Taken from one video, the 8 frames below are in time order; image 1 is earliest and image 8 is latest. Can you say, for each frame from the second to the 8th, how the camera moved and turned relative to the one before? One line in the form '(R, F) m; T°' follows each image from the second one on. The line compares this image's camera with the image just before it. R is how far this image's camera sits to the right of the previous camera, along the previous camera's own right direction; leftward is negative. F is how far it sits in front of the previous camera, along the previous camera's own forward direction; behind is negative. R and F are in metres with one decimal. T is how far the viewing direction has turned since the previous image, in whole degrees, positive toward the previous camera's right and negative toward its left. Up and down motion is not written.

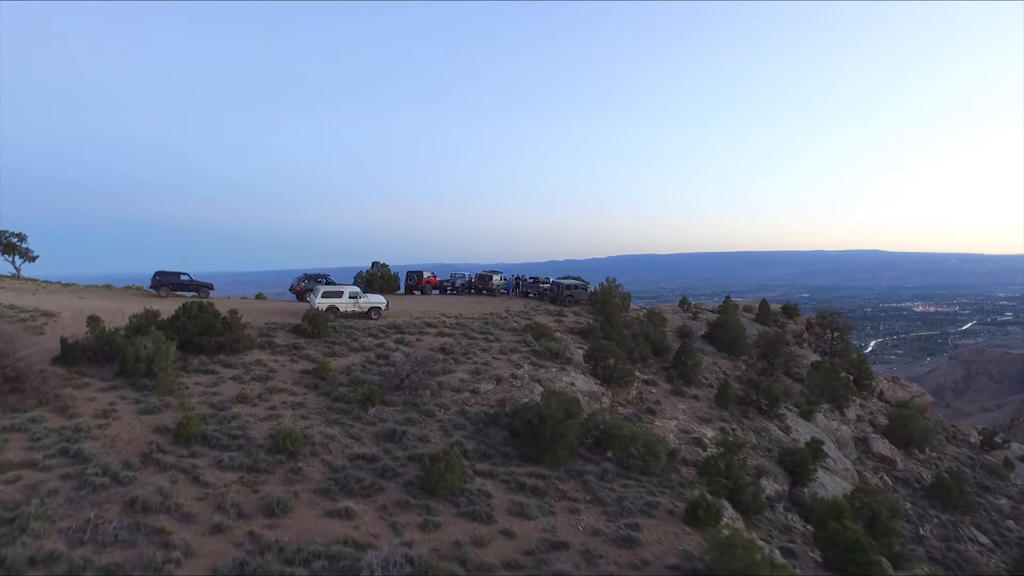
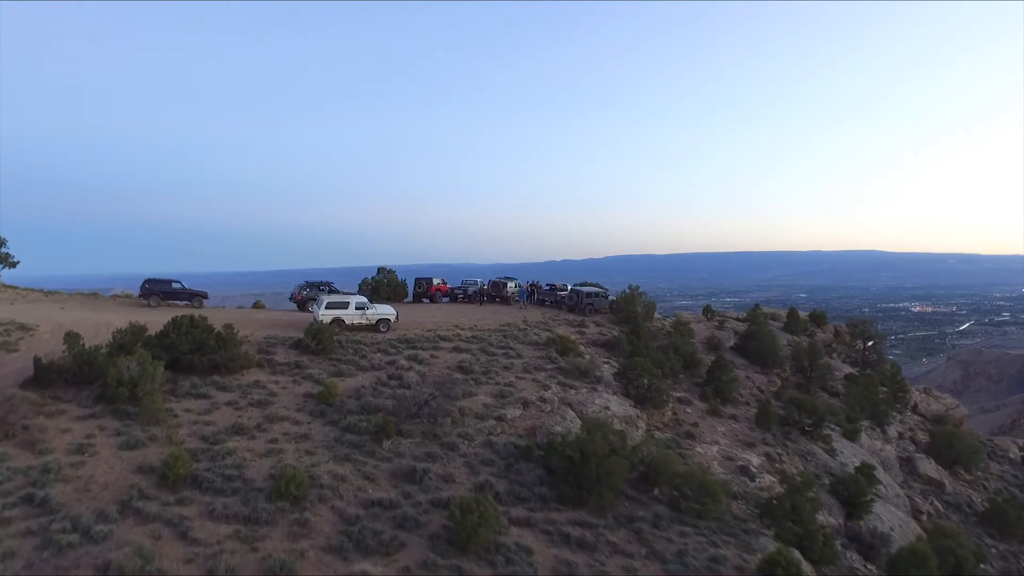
(-0.8, +2.3) m; 0°
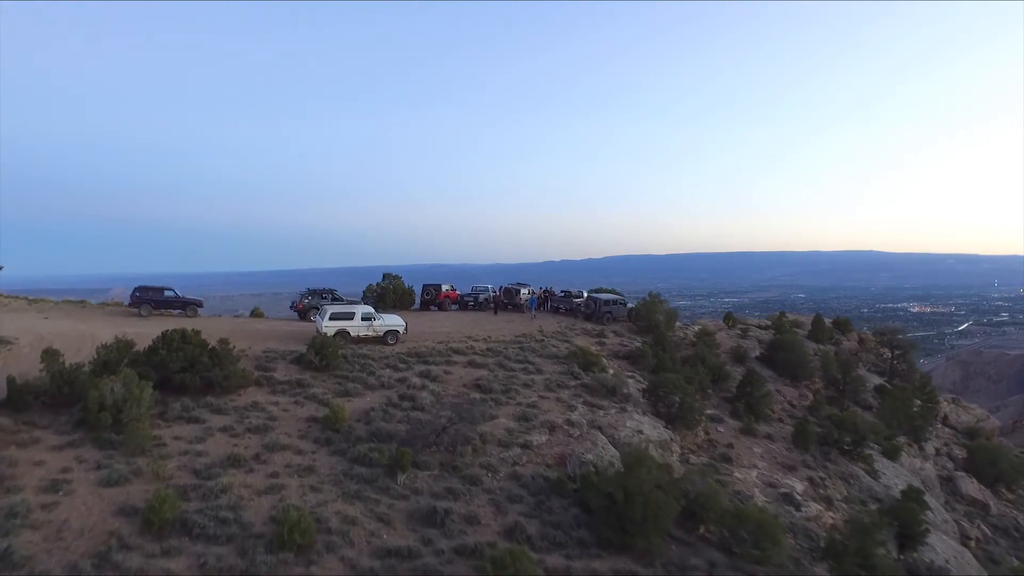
(-0.6, +1.8) m; 0°
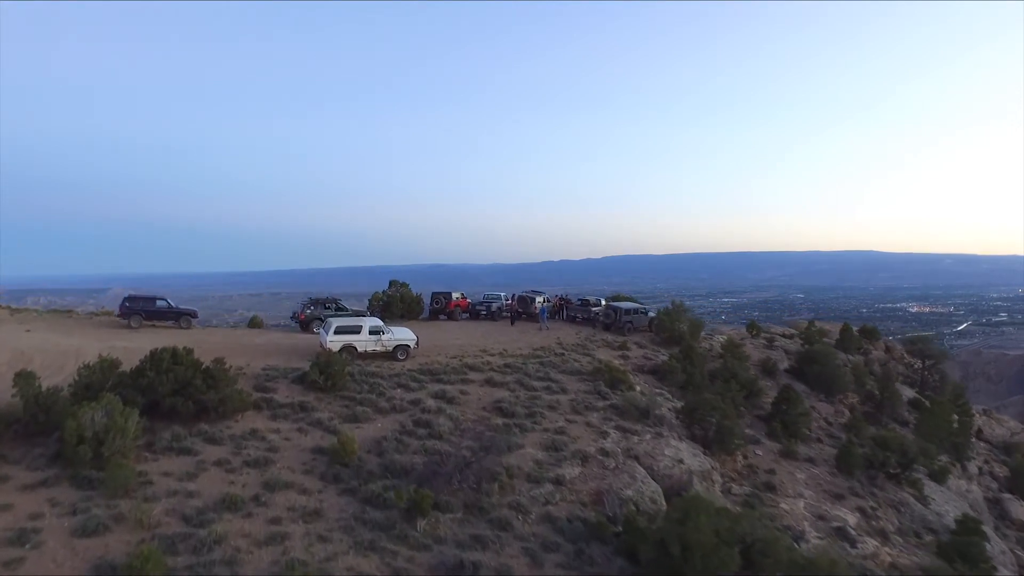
(-0.6, +1.8) m; 0°
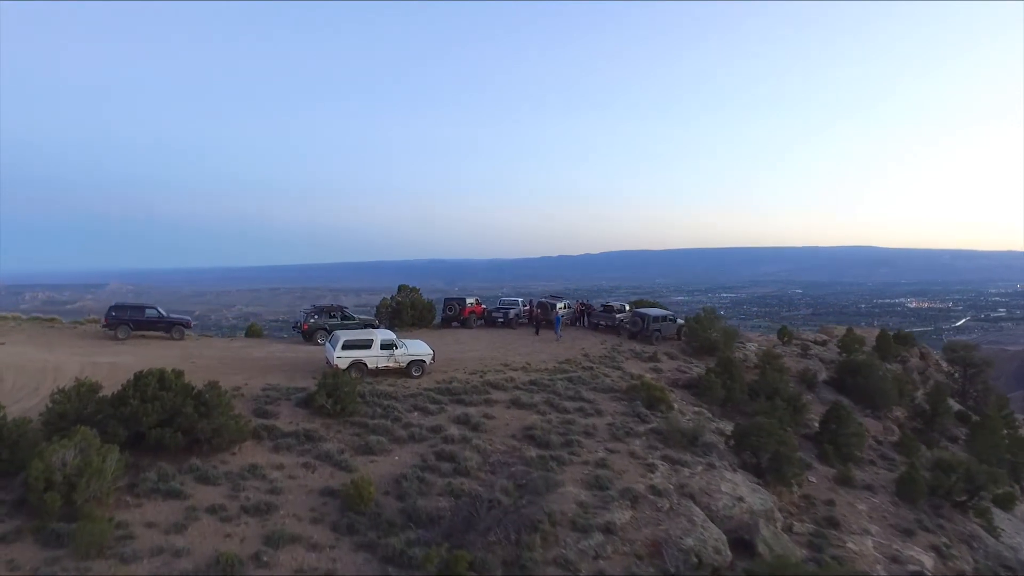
(-0.7, +2.1) m; 0°
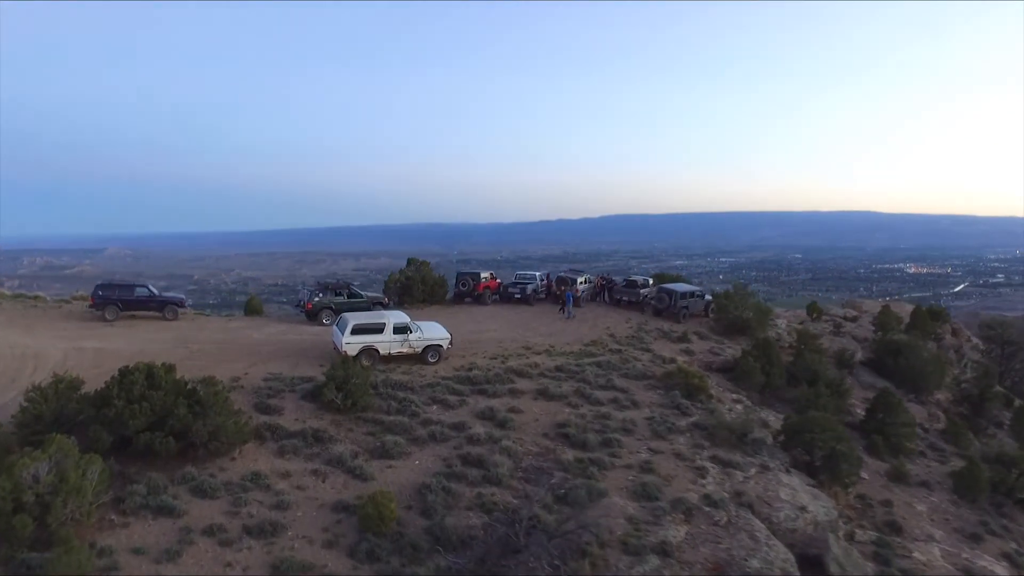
(-0.6, +1.8) m; 0°
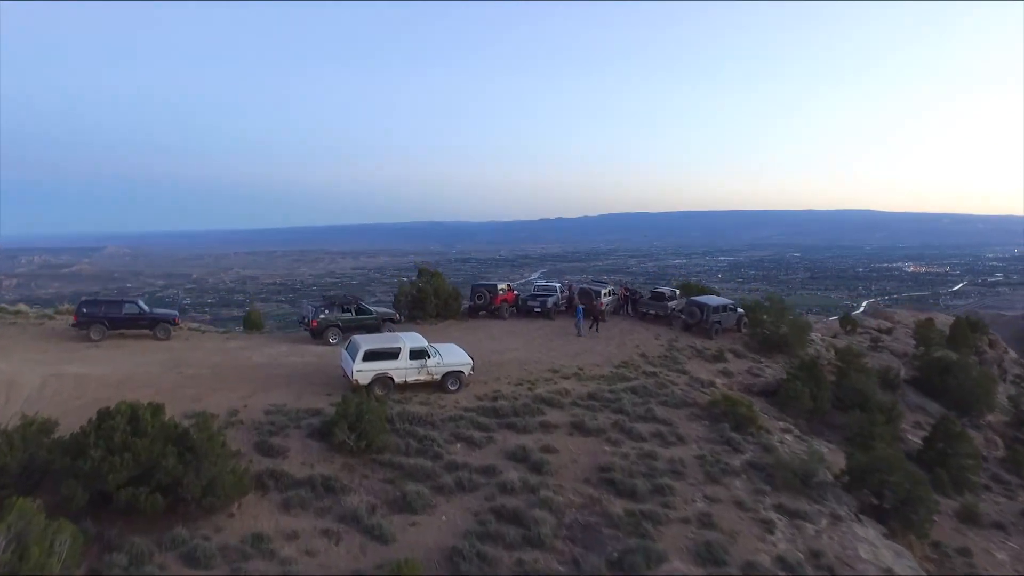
(-0.6, +1.8) m; 0°
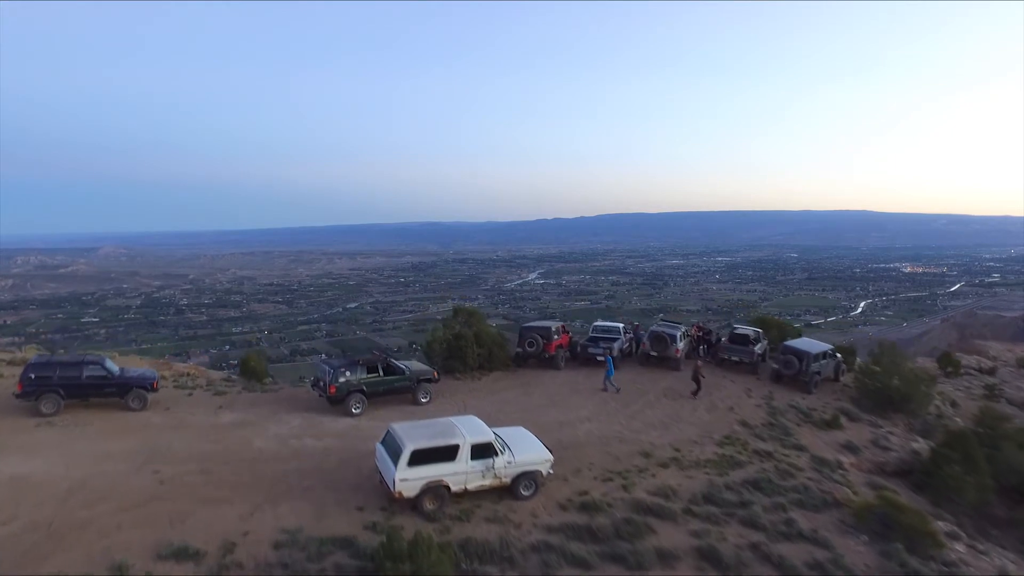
(-1.5, +4.2) m; 0°
